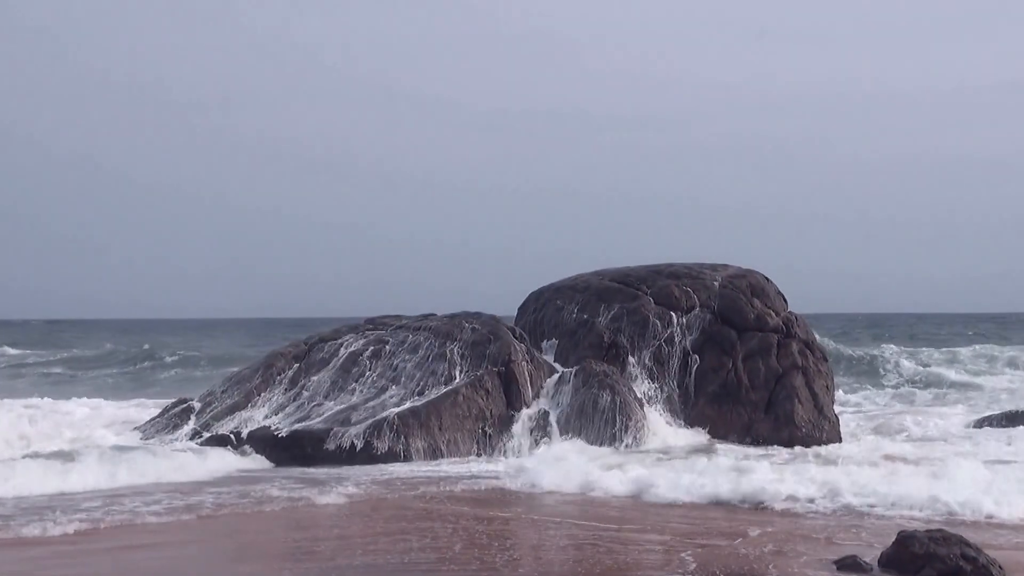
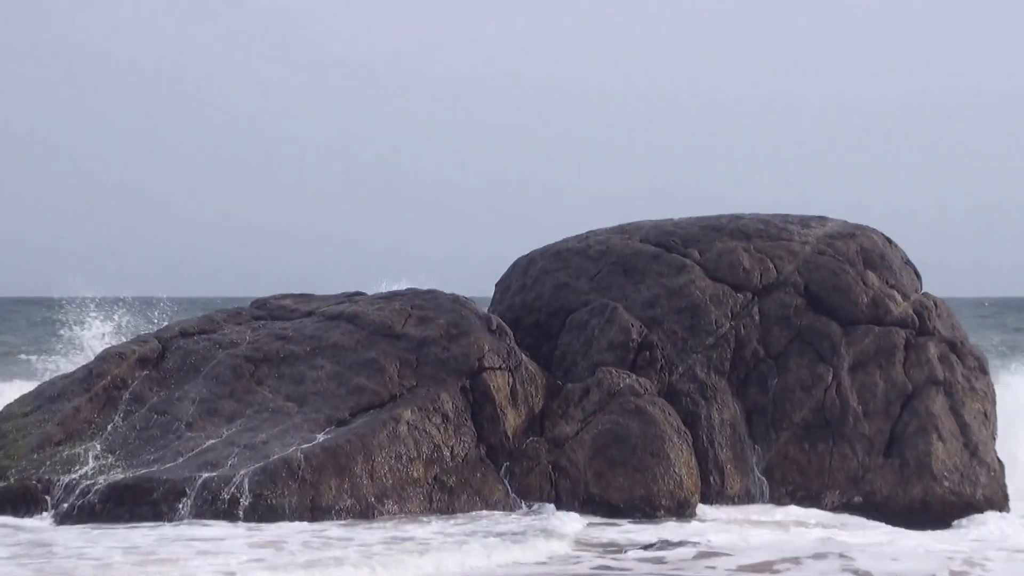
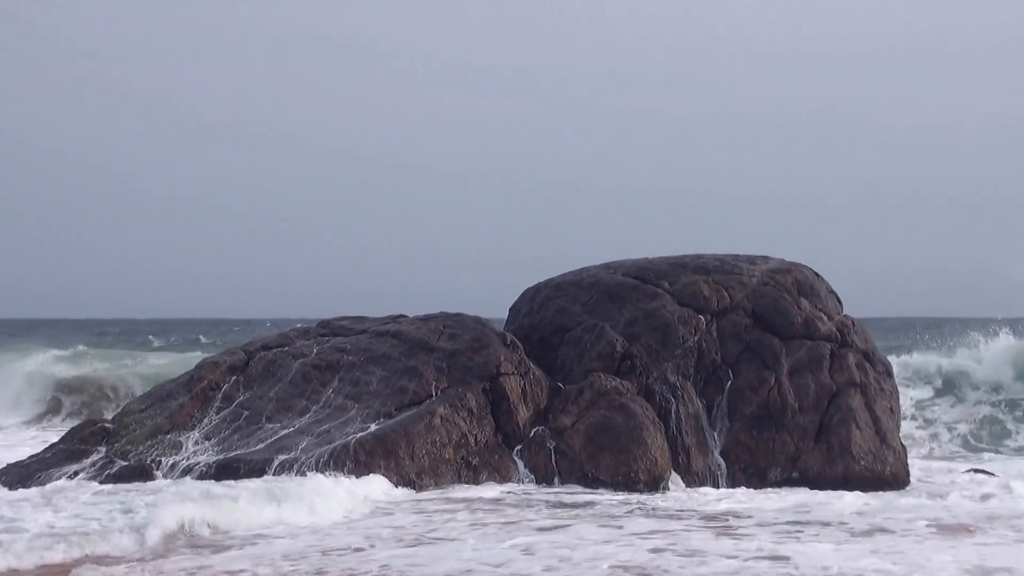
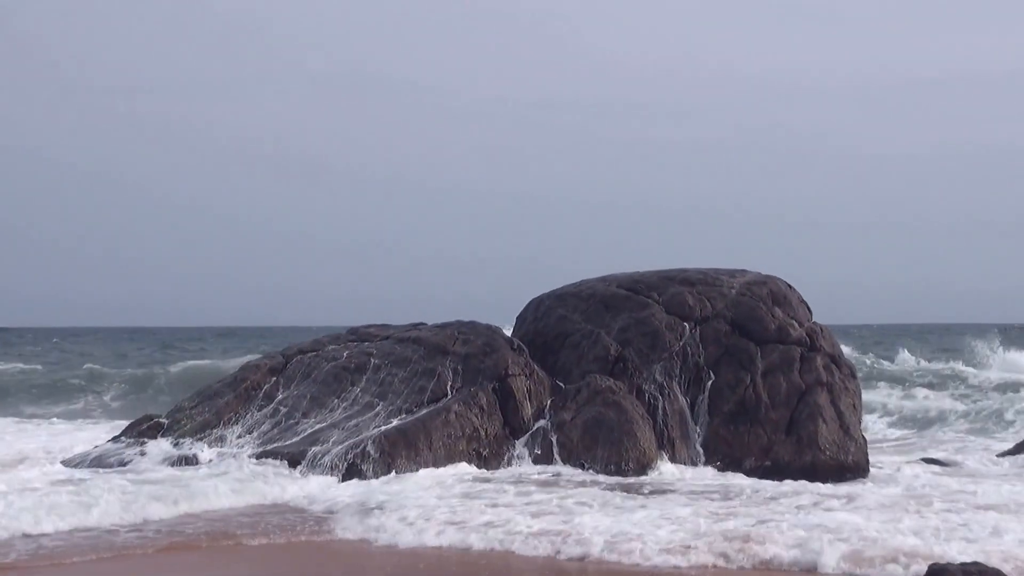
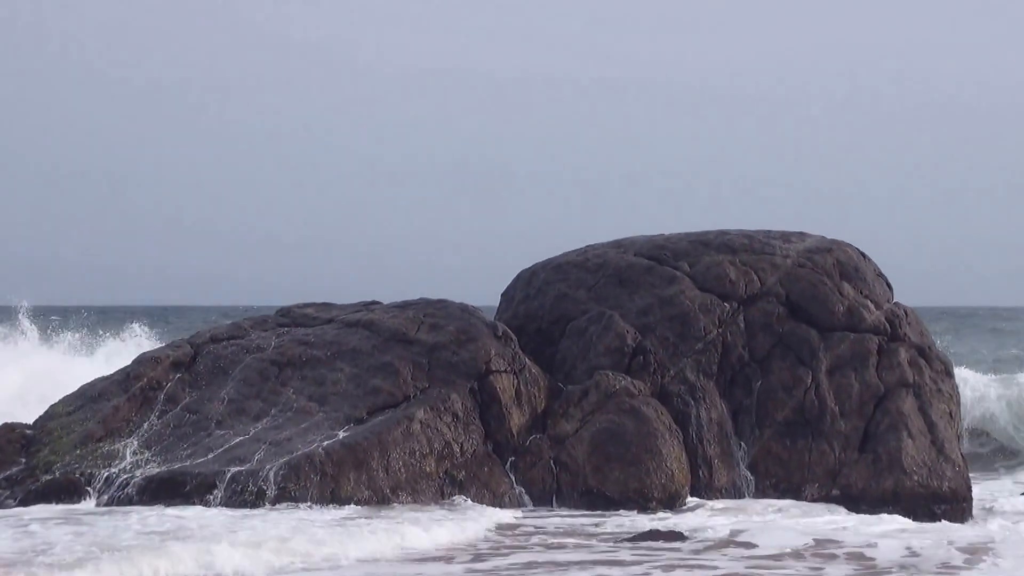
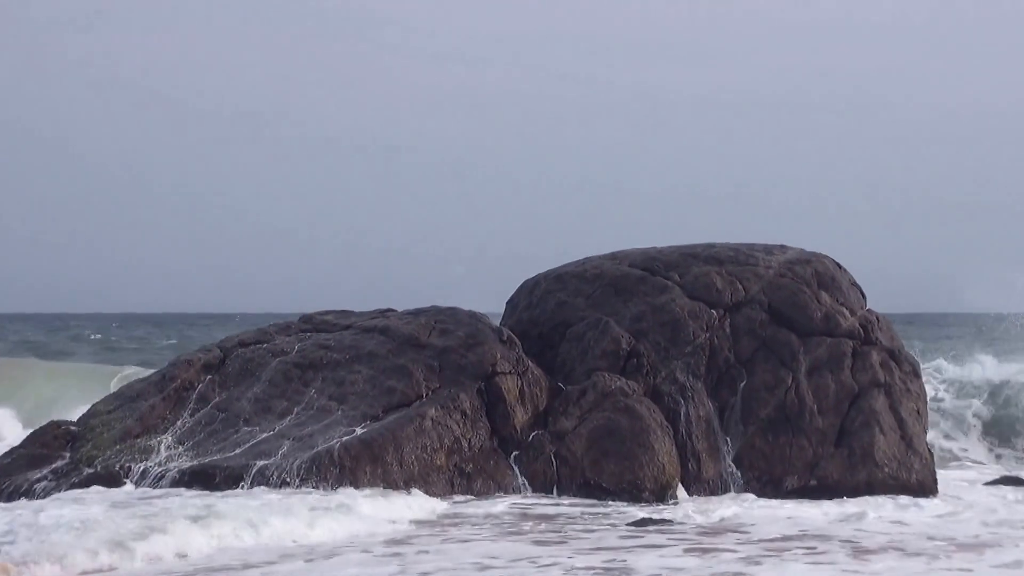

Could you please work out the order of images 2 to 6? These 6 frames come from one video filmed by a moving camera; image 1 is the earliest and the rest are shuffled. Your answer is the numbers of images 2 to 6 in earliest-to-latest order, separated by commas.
4, 3, 6, 5, 2
